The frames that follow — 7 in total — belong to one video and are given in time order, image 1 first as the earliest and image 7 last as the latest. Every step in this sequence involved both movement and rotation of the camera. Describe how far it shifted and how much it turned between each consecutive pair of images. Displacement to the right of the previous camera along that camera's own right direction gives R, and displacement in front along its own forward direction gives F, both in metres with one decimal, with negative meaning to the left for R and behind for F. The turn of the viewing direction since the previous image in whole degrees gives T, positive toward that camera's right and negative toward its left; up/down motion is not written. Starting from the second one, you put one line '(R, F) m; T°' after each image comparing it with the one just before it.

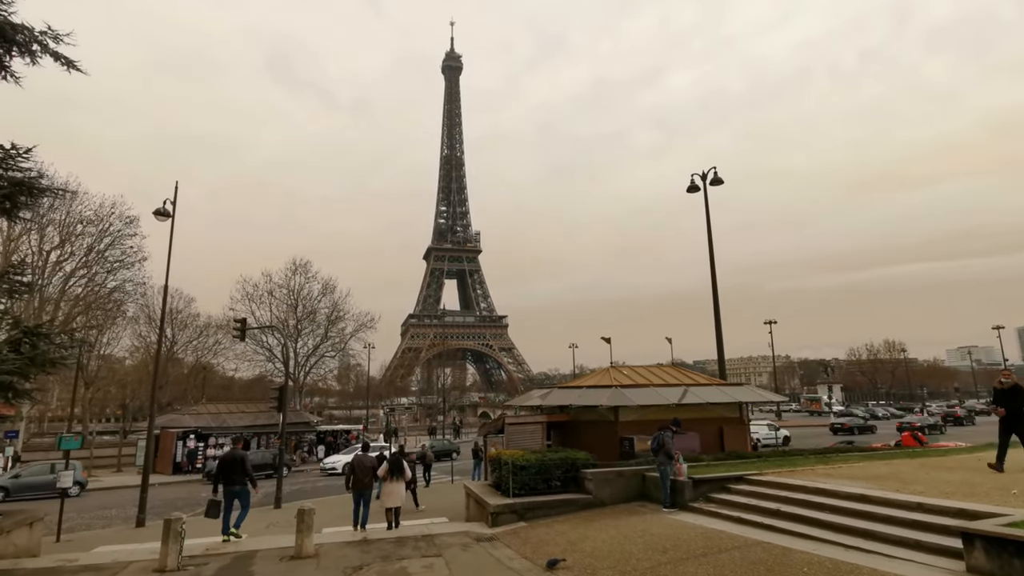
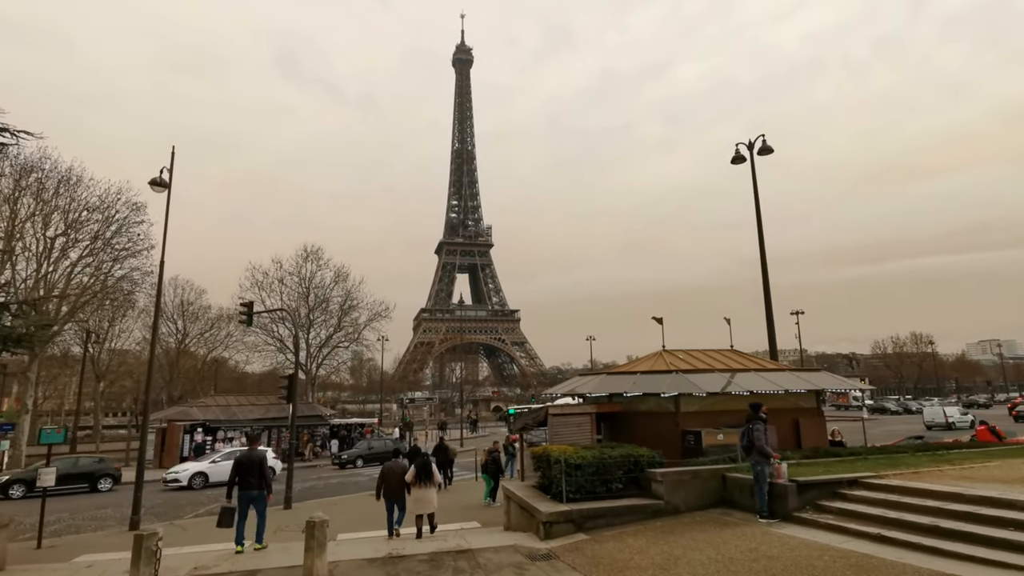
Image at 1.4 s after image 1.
(-0.7, +2.0) m; -1°
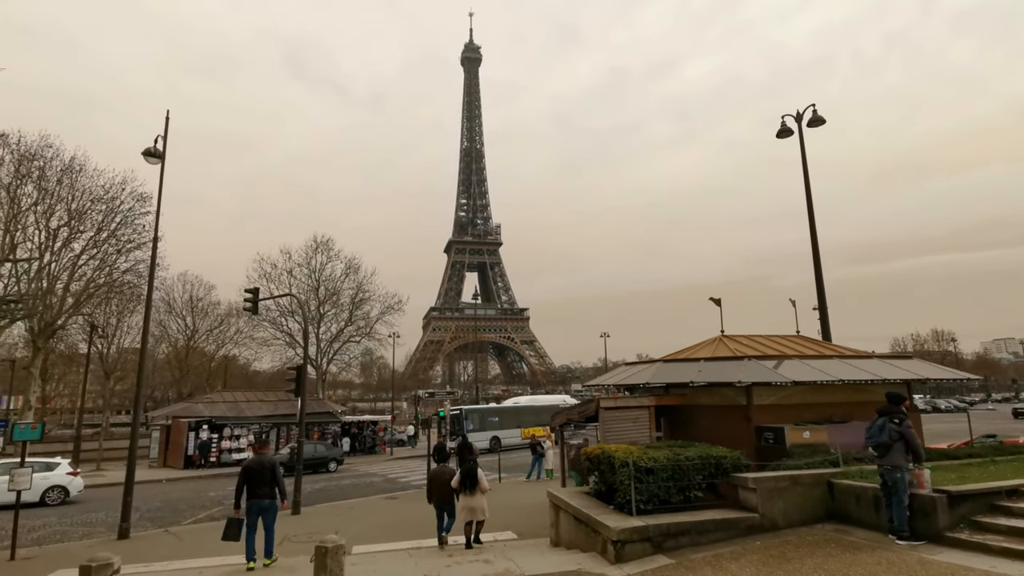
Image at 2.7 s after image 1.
(-0.7, +1.7) m; -1°
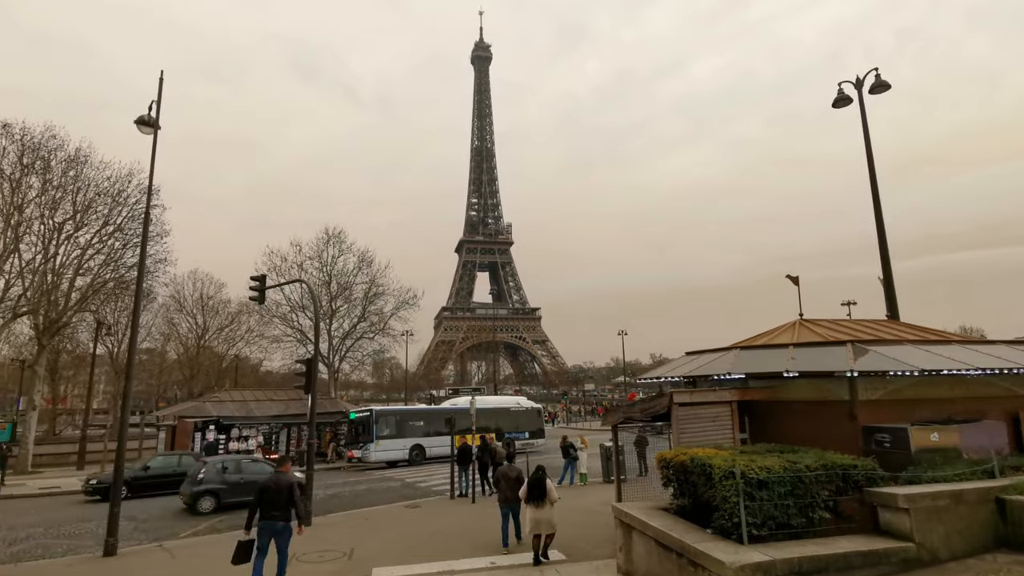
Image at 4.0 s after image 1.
(-0.6, +1.7) m; -1°
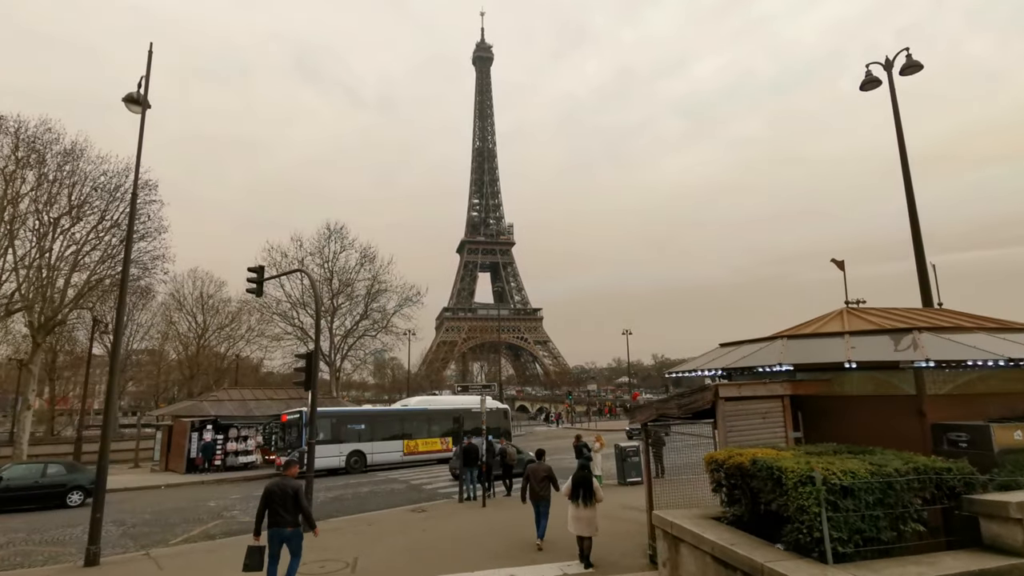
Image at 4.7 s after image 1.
(-0.3, +0.9) m; 0°
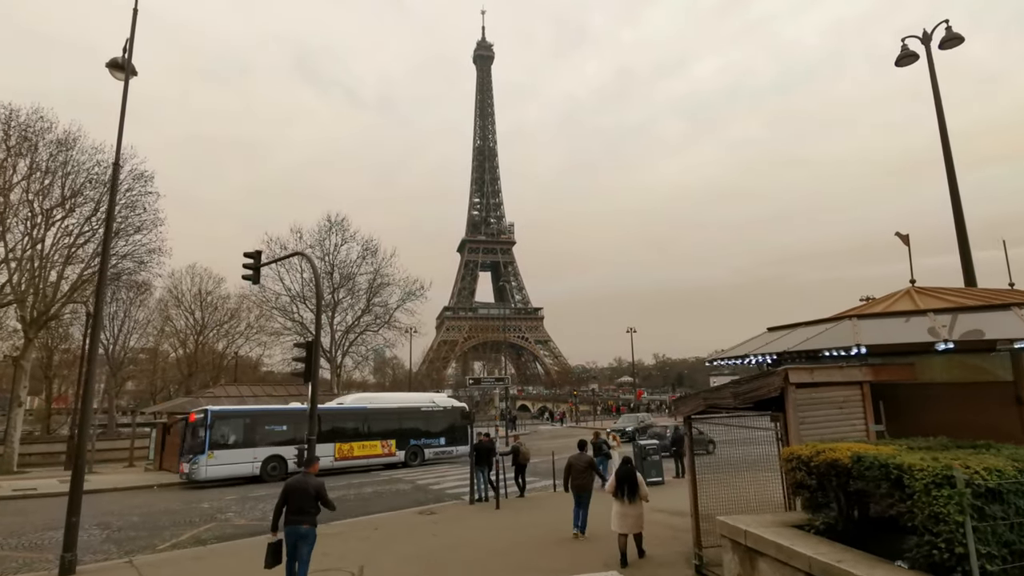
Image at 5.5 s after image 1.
(-0.4, +1.0) m; 0°
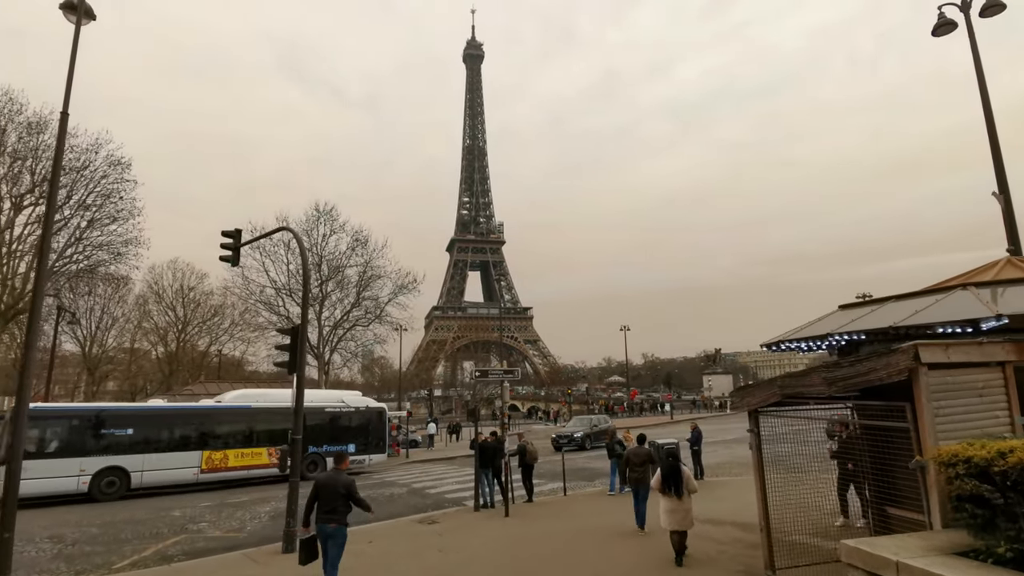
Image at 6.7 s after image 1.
(-0.5, +1.5) m; +1°
